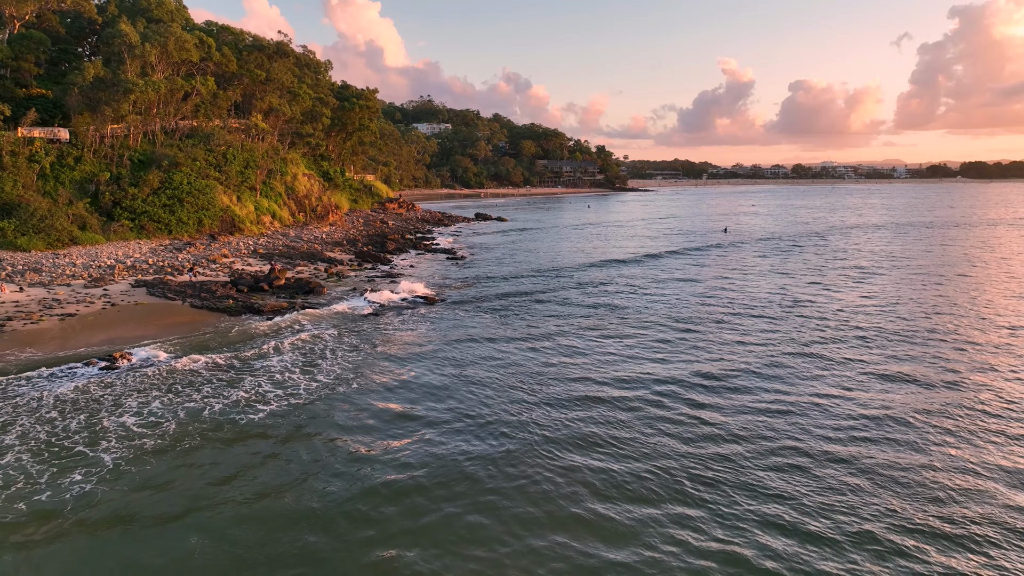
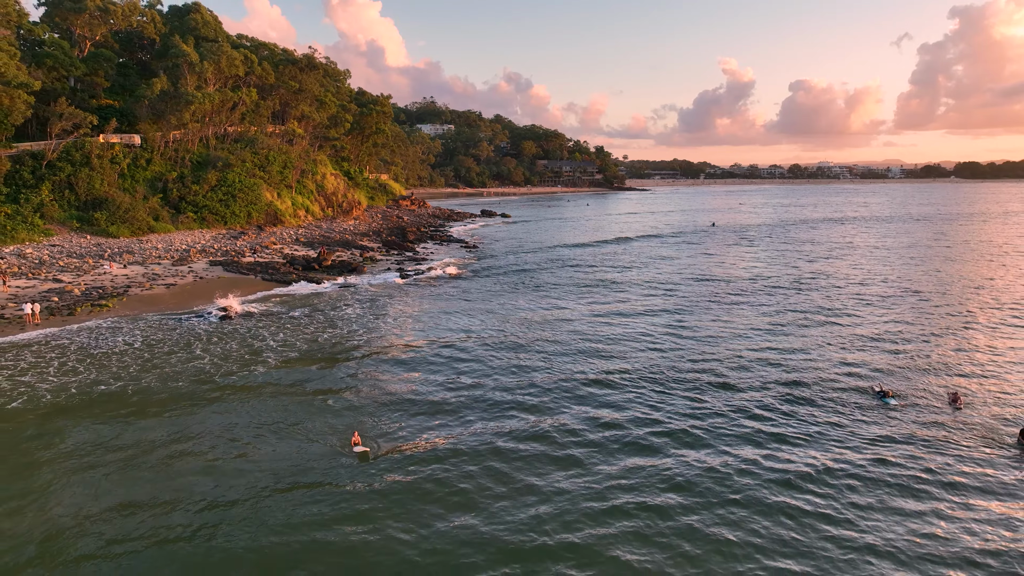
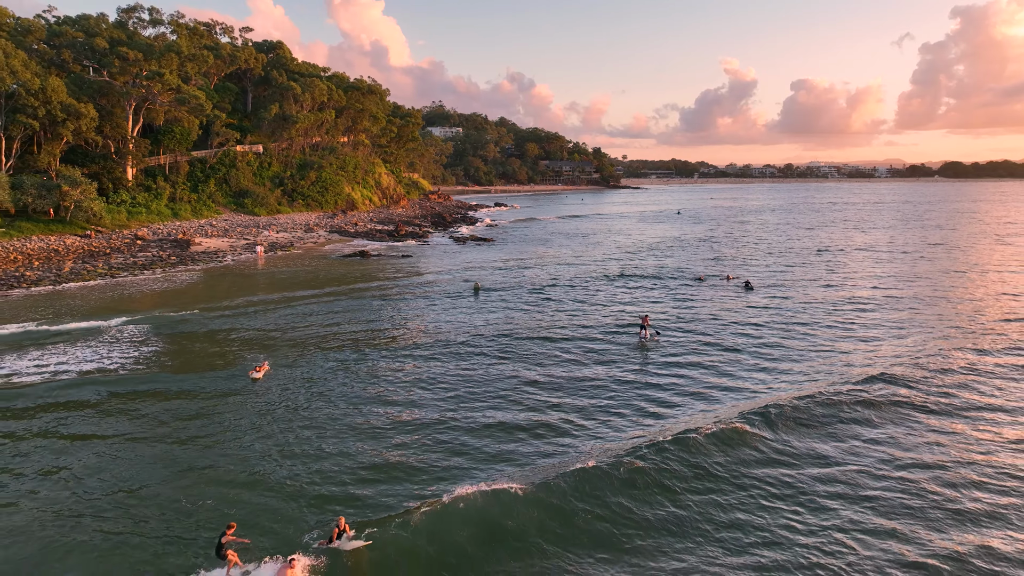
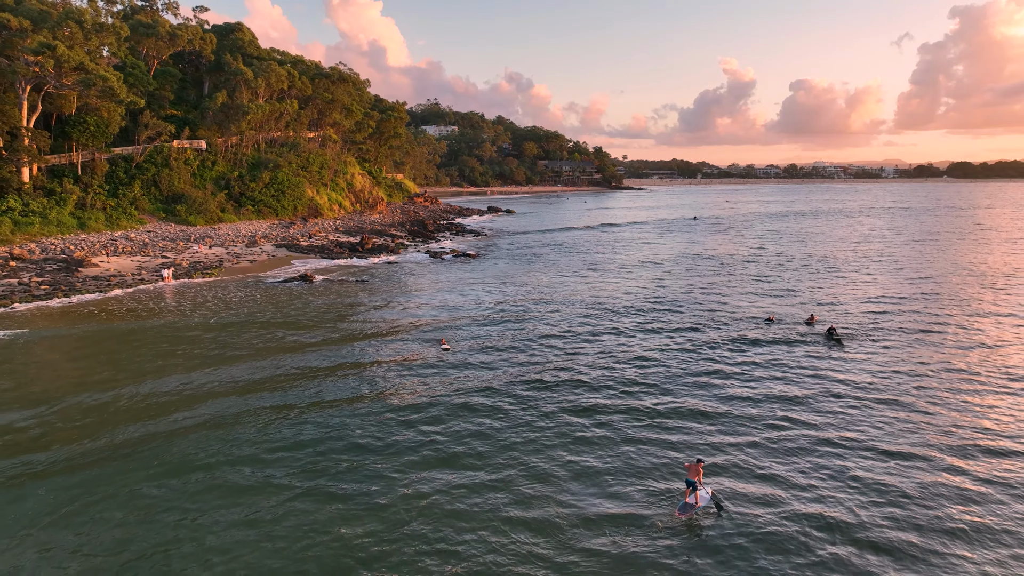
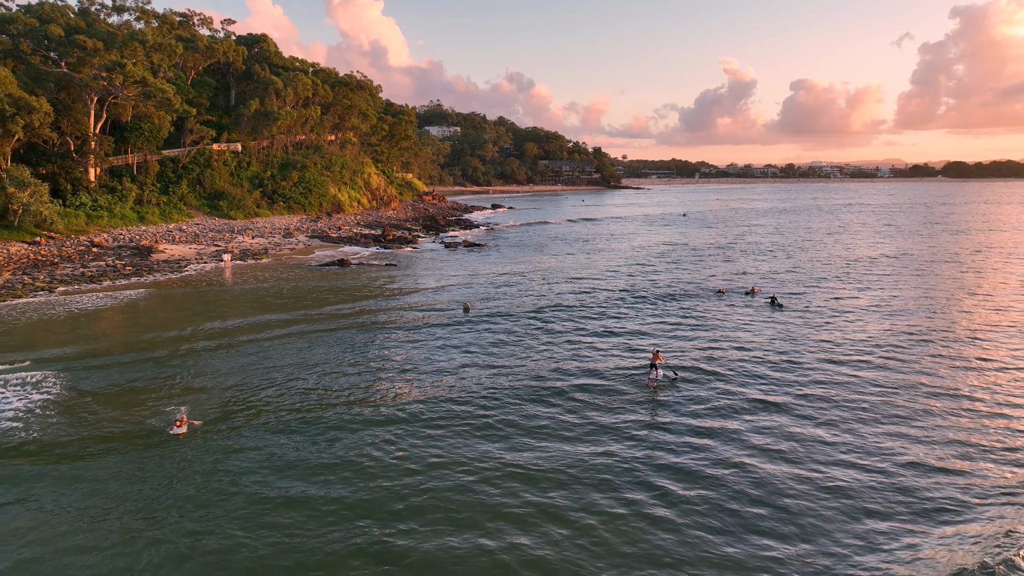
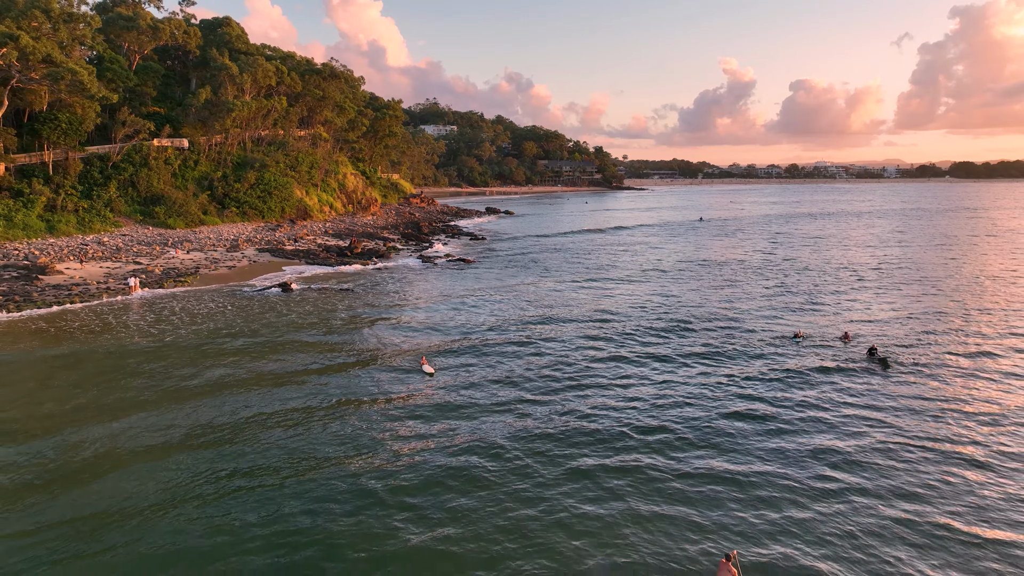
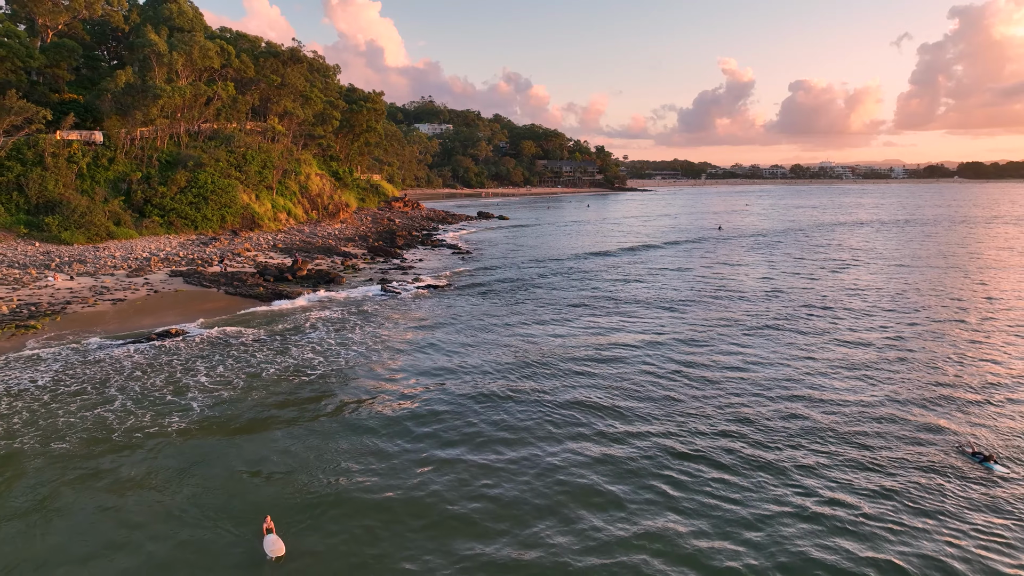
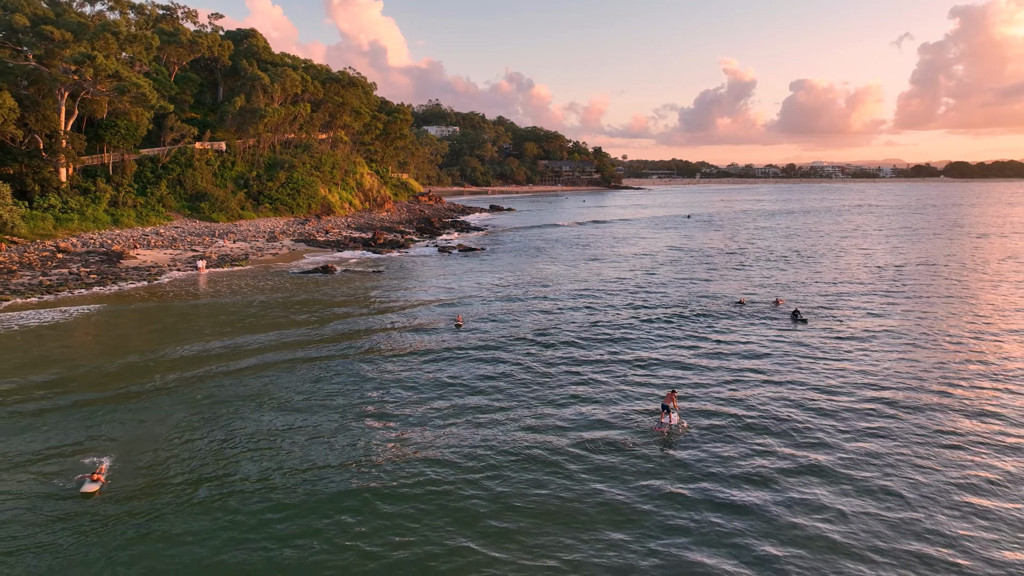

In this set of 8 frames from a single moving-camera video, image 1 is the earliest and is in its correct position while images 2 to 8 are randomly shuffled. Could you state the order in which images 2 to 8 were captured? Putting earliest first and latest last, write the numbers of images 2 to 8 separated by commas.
7, 2, 6, 4, 8, 5, 3
